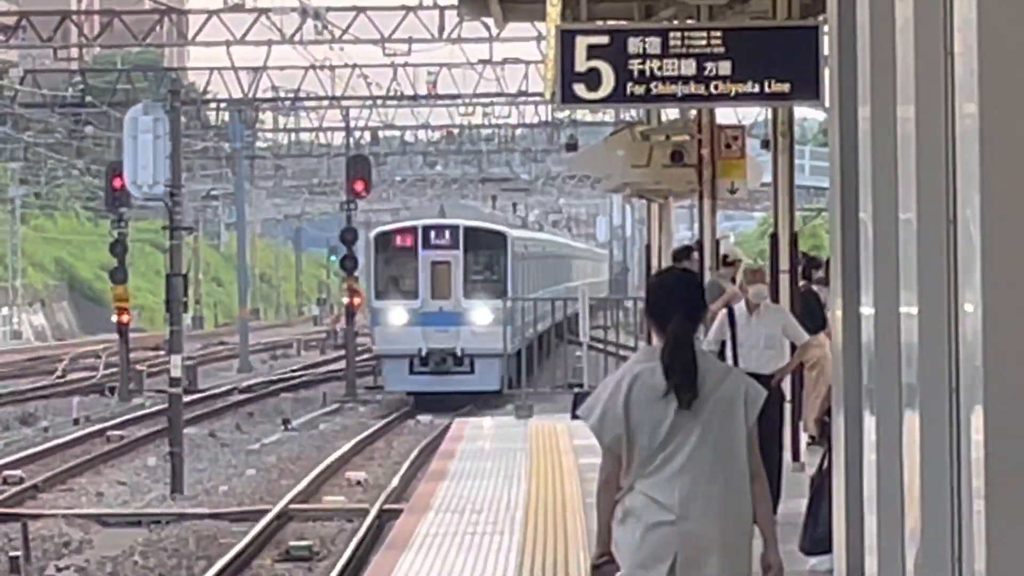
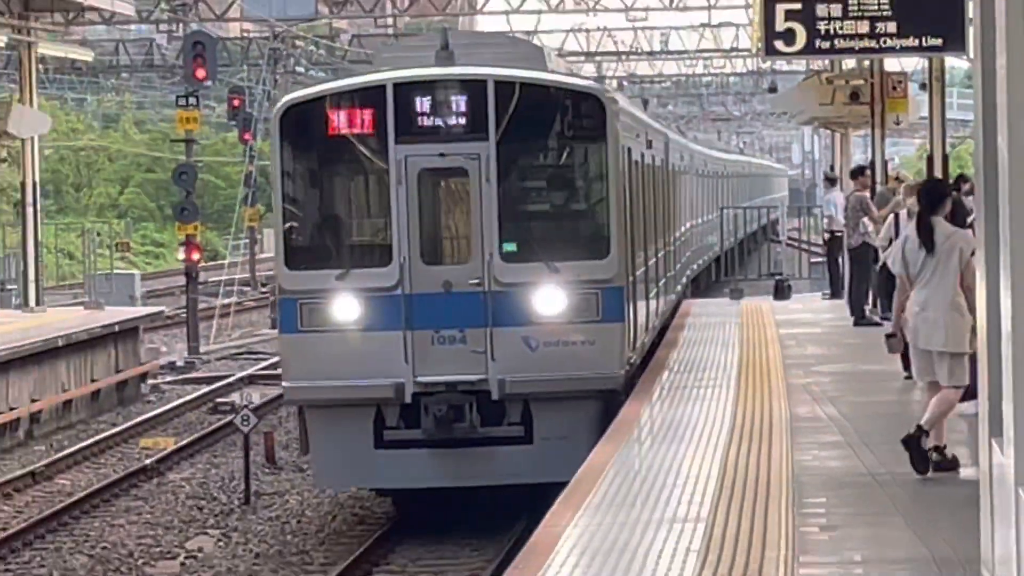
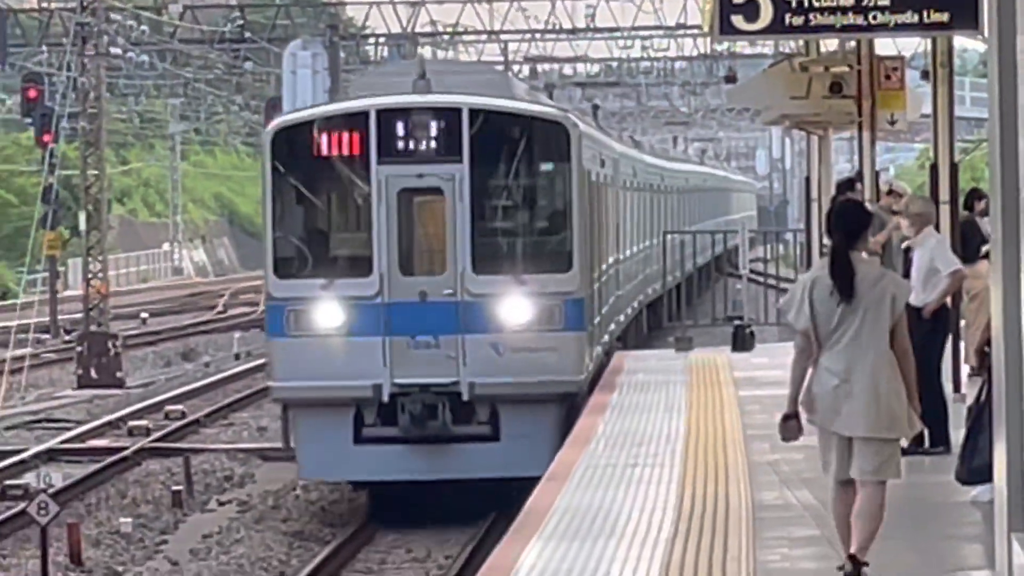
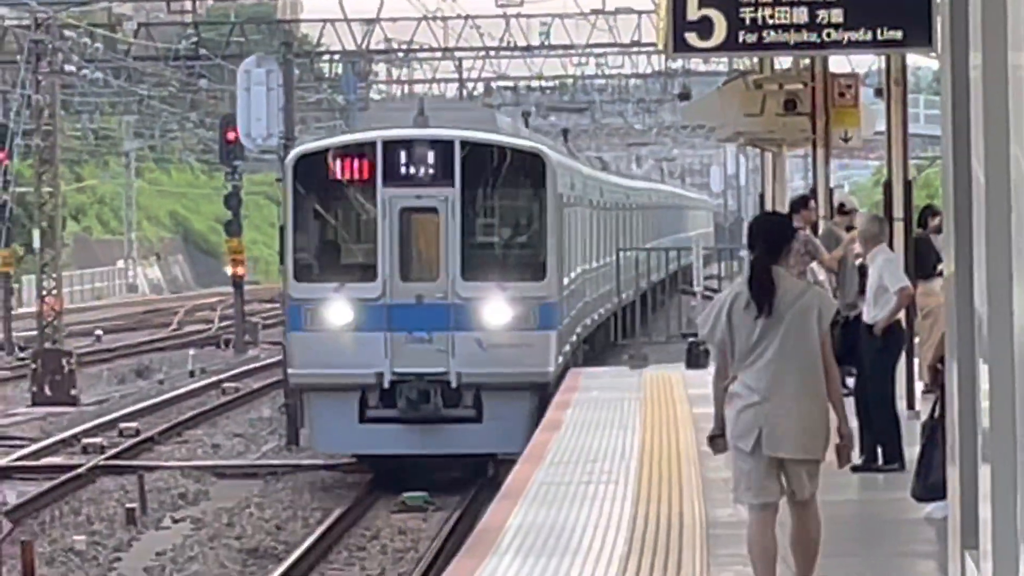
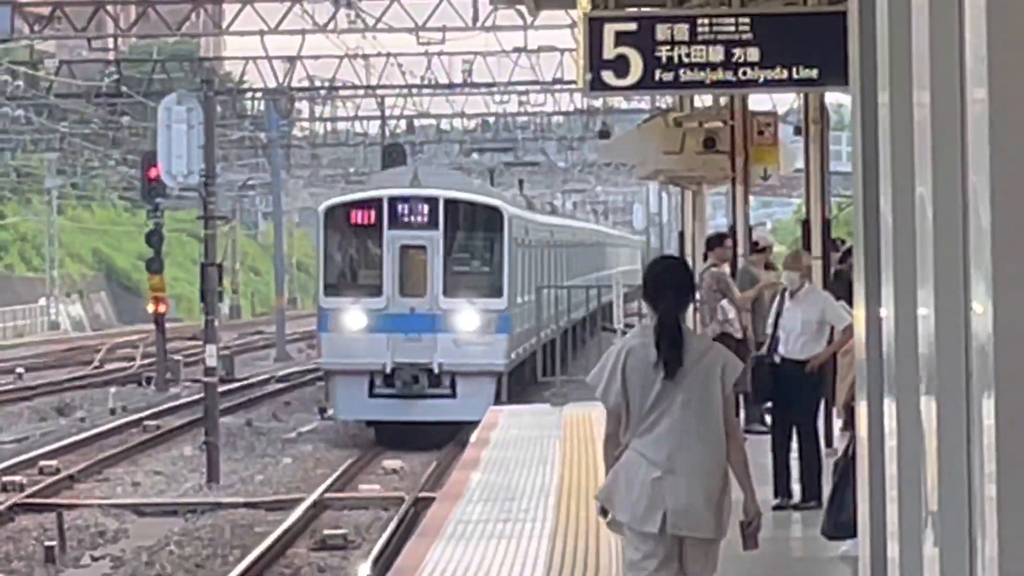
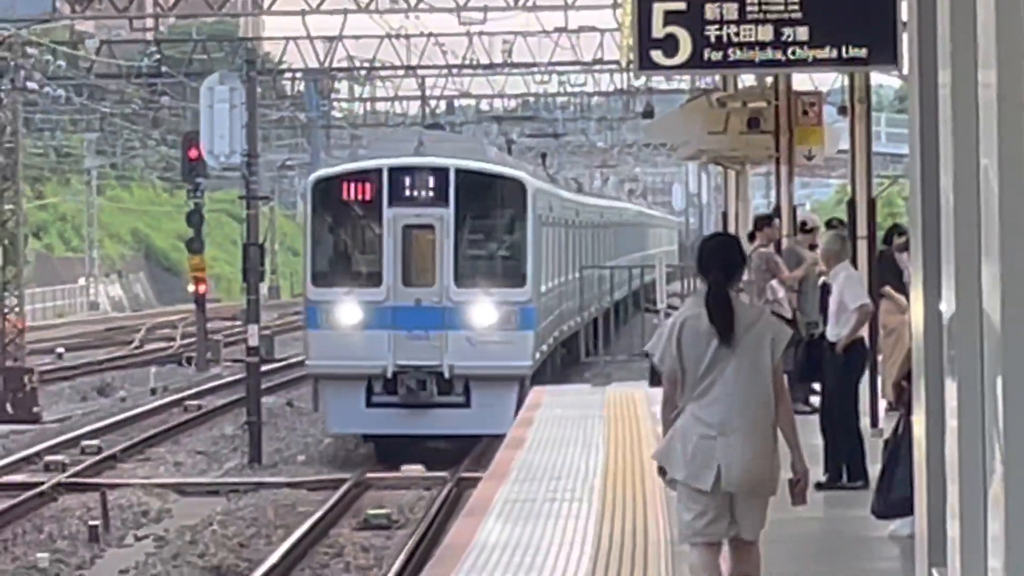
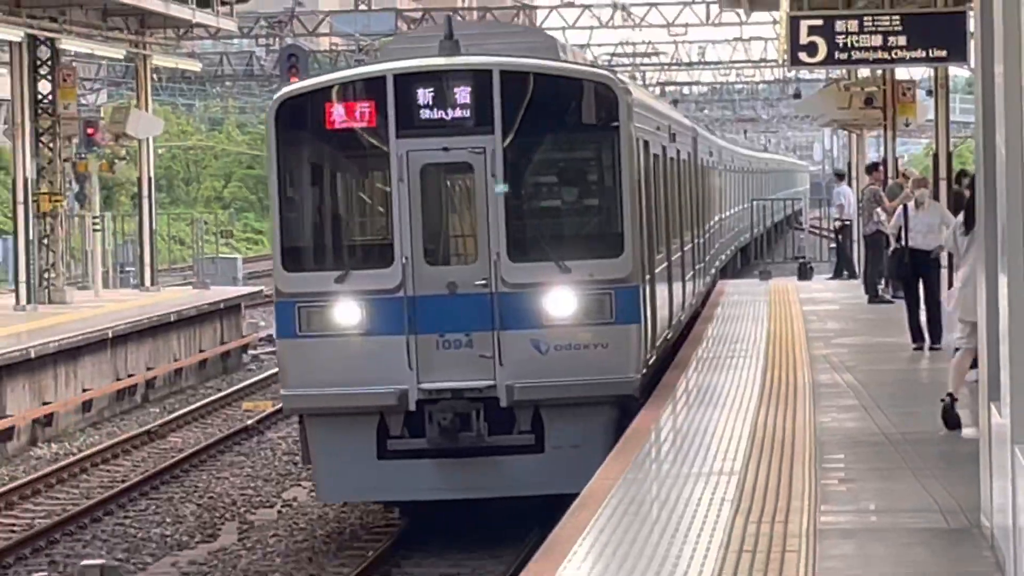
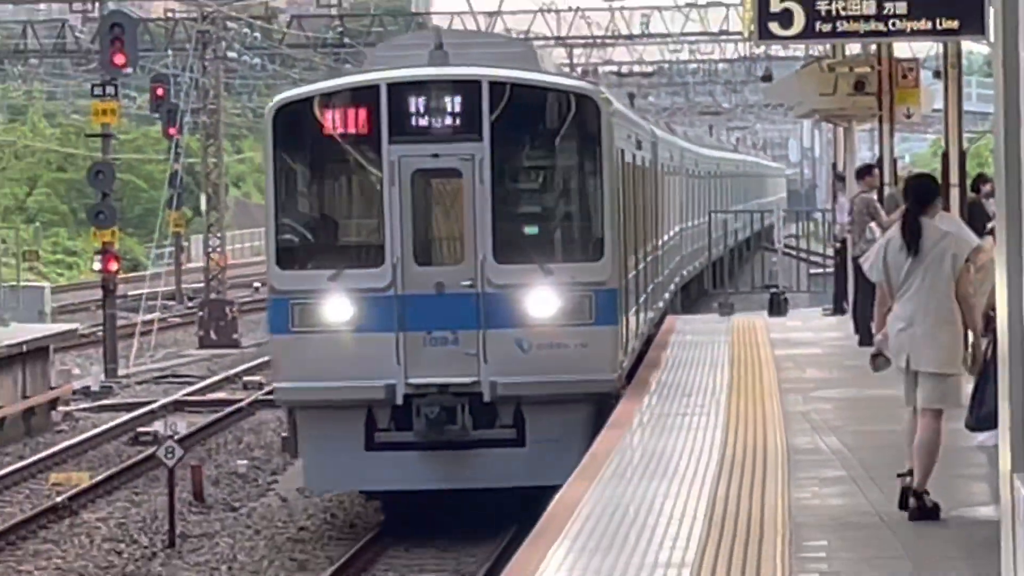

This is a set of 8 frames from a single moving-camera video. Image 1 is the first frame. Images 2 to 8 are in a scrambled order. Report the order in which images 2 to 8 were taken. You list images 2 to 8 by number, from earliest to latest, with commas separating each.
5, 6, 4, 3, 8, 2, 7
